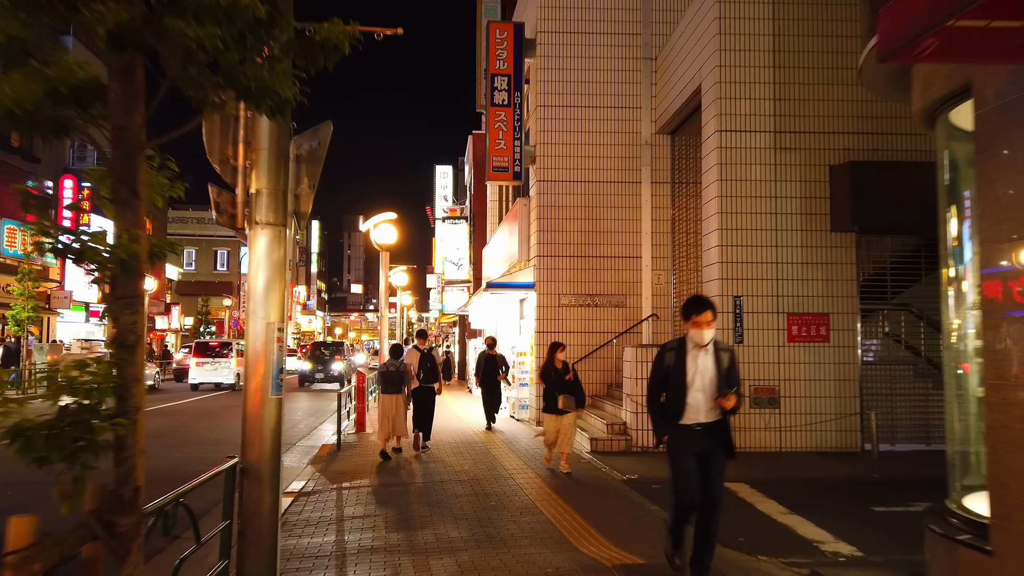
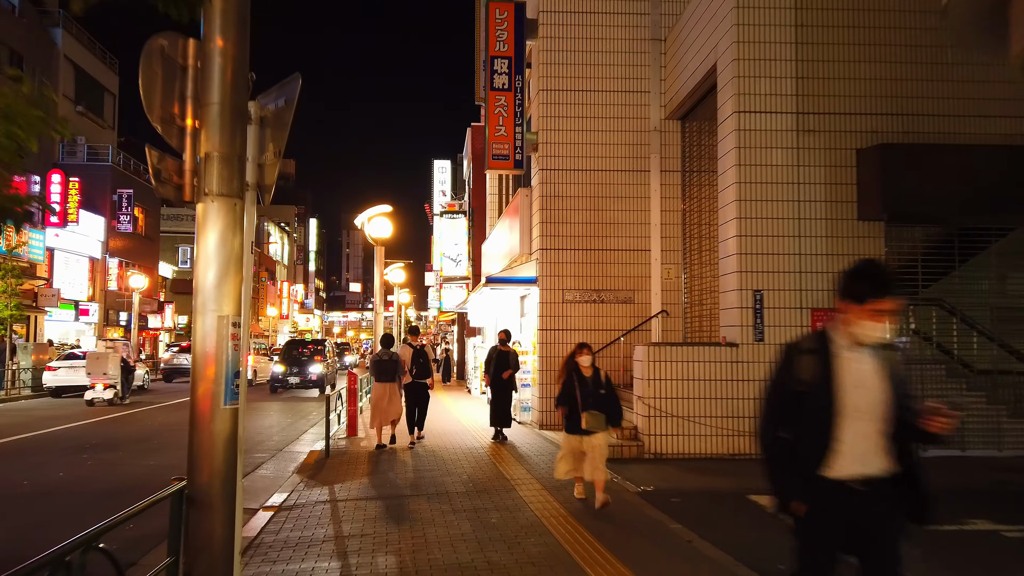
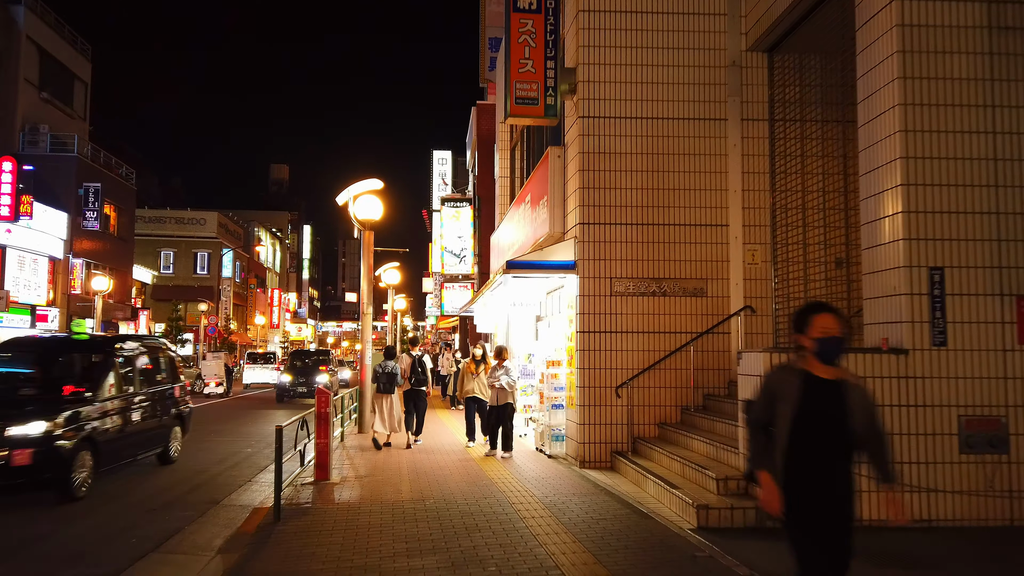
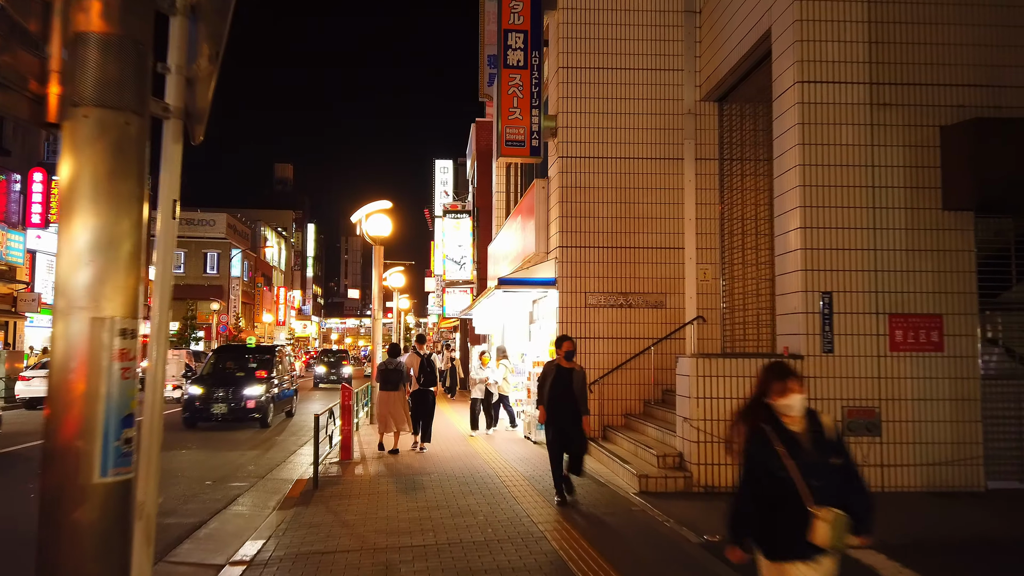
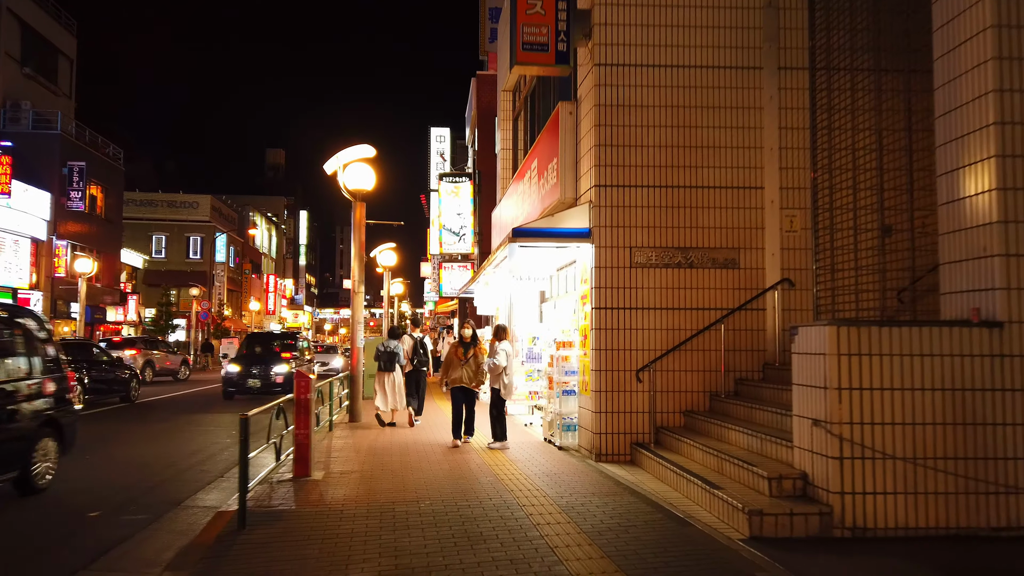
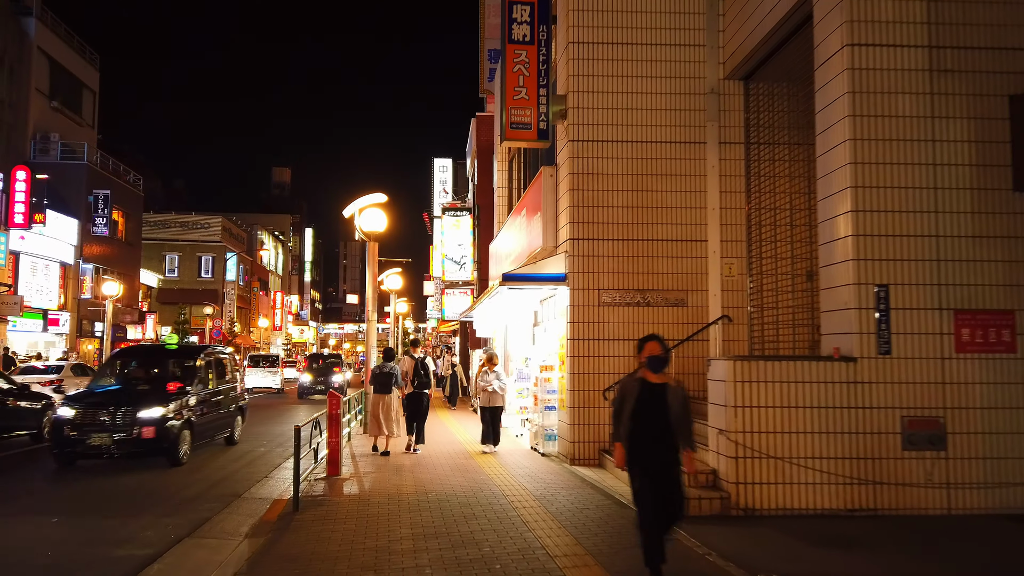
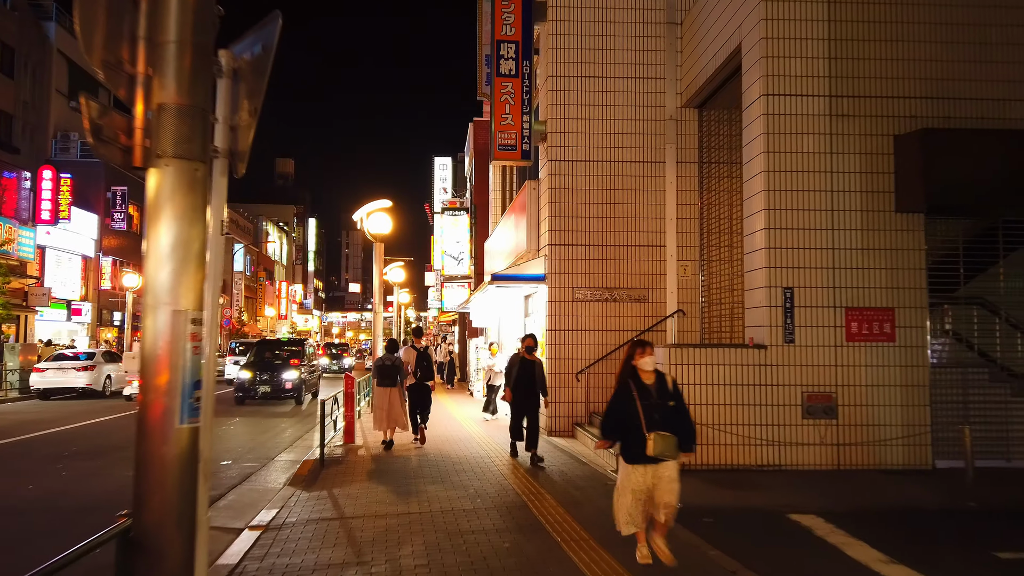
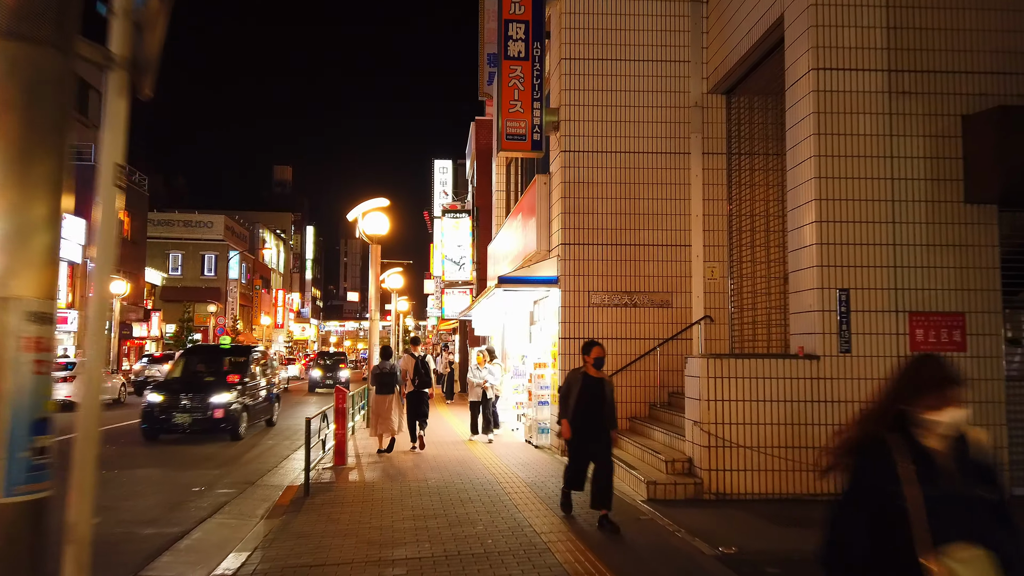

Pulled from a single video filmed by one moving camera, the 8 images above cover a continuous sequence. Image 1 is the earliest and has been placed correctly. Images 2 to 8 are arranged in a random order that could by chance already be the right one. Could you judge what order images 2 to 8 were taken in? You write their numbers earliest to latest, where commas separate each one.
2, 7, 4, 8, 6, 3, 5
